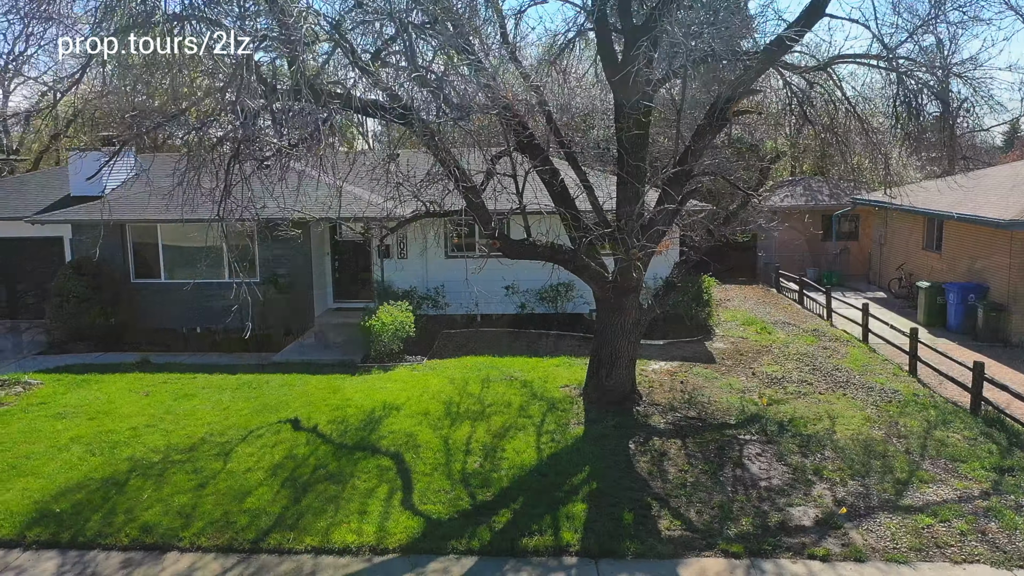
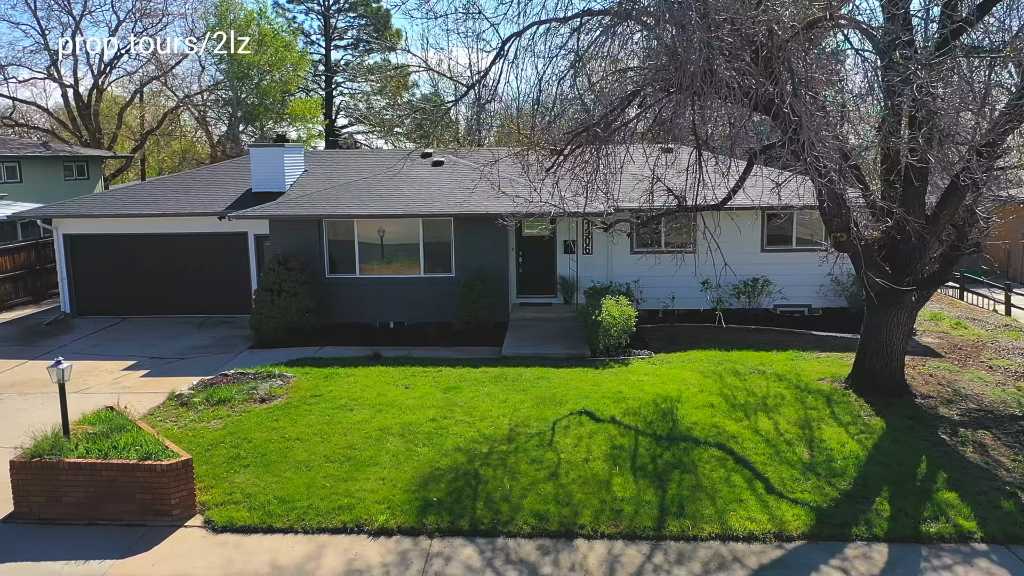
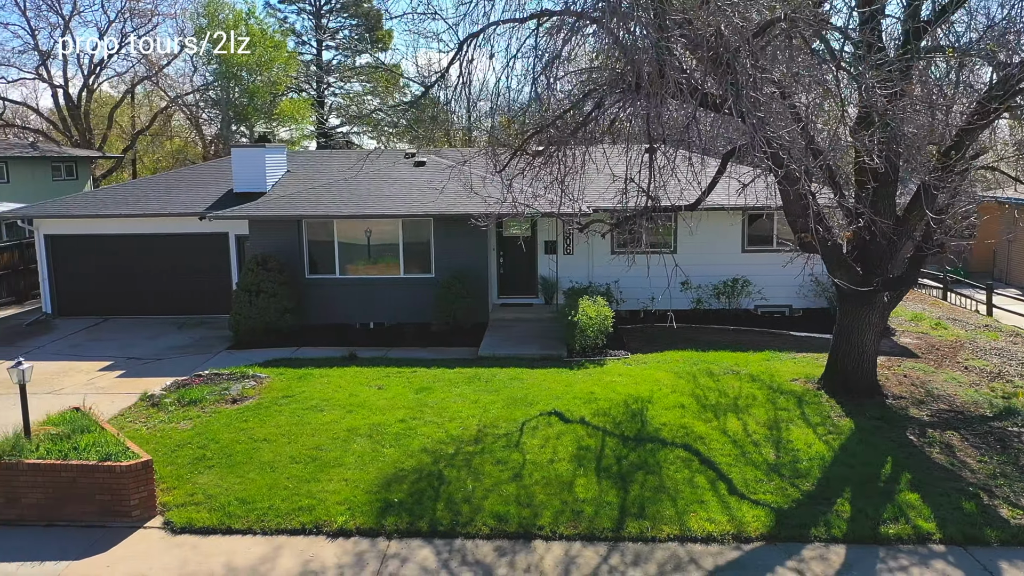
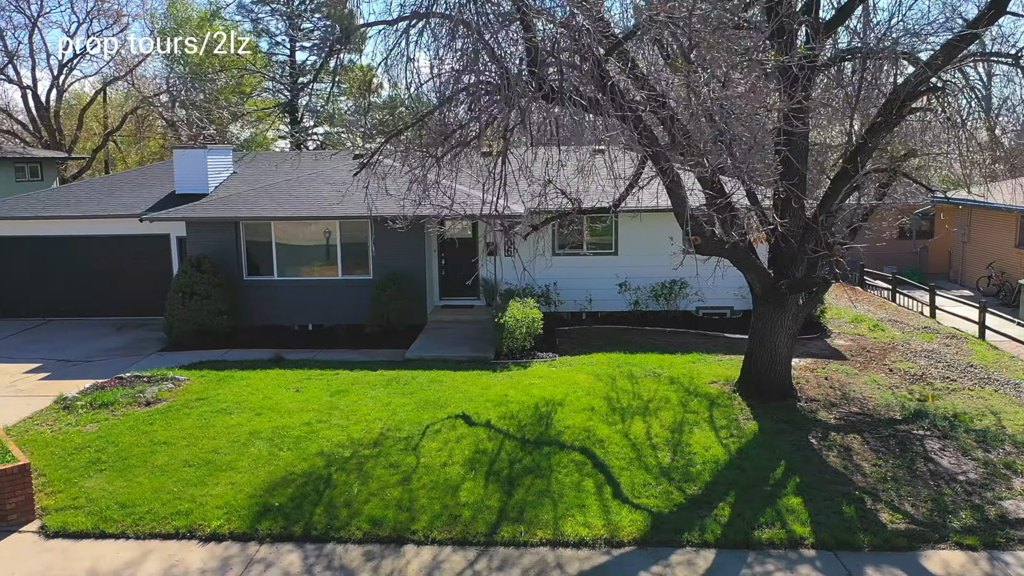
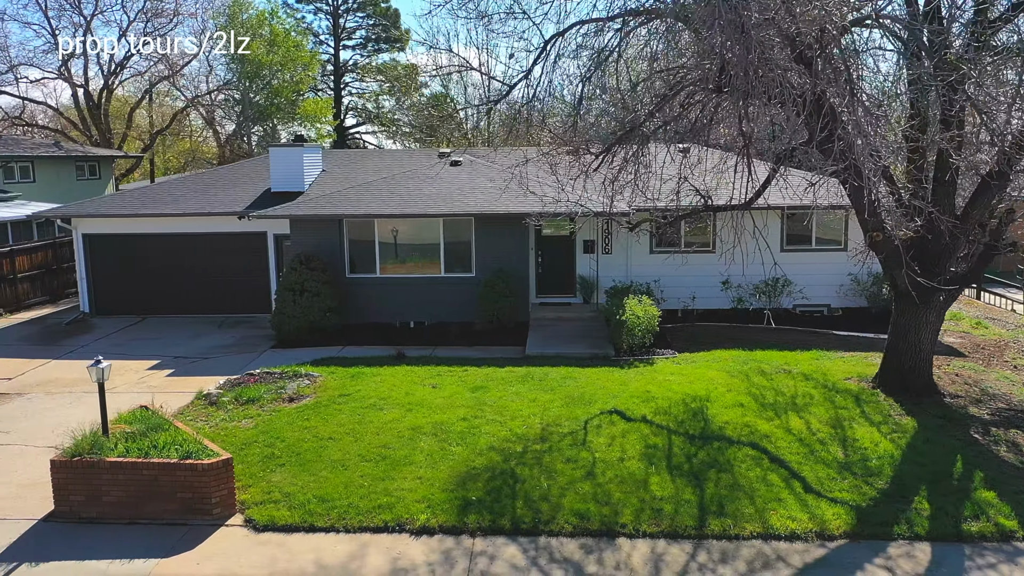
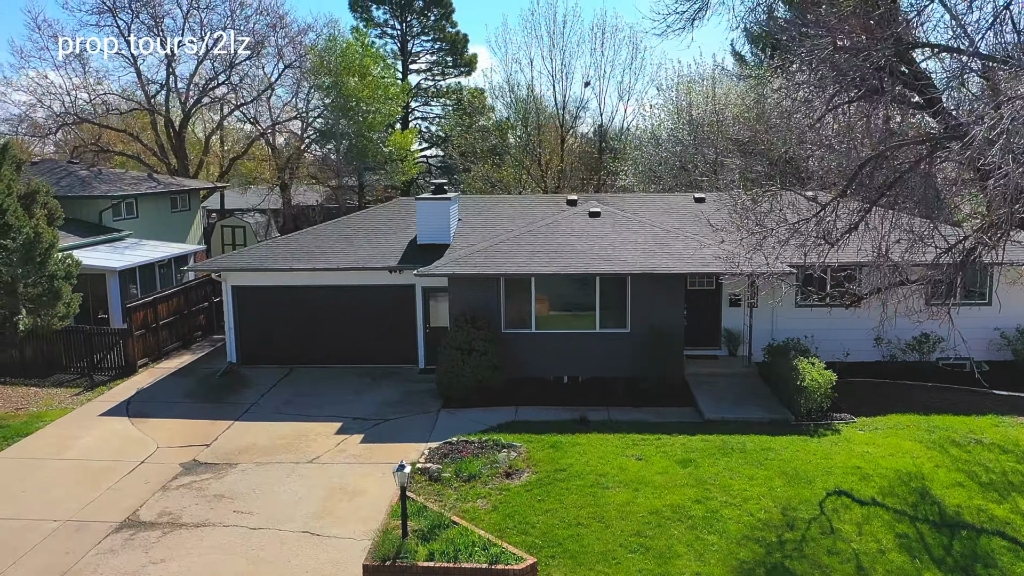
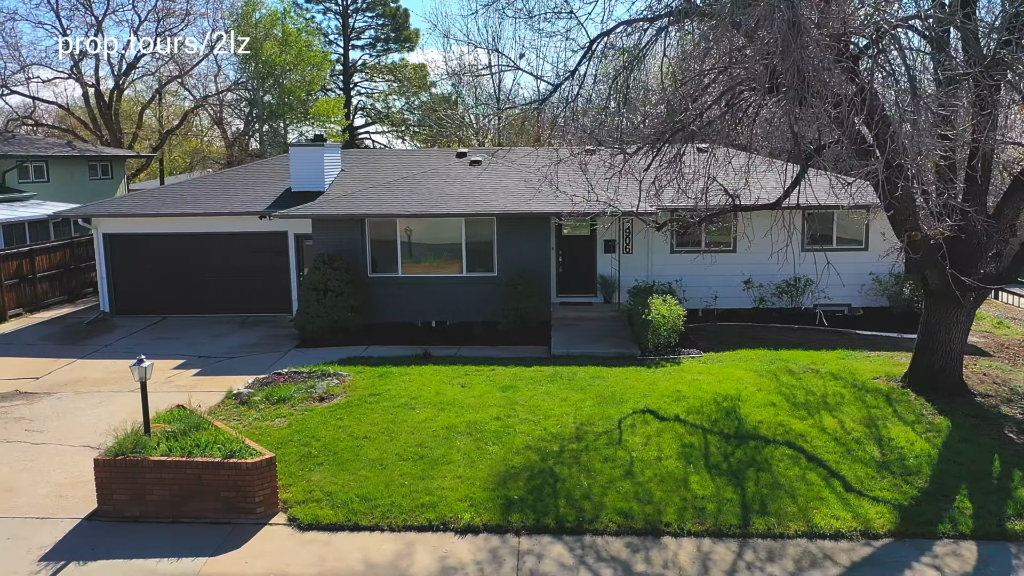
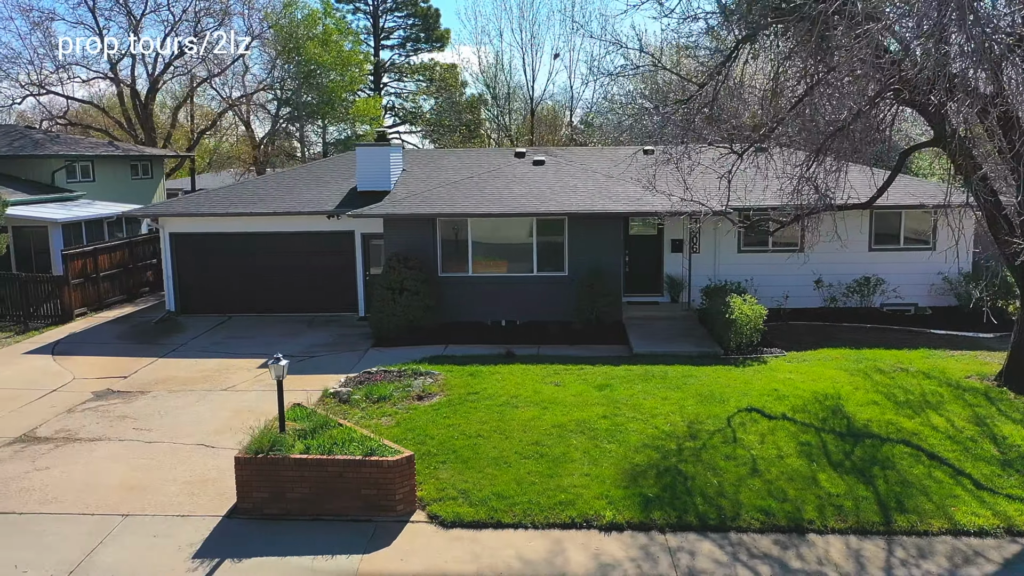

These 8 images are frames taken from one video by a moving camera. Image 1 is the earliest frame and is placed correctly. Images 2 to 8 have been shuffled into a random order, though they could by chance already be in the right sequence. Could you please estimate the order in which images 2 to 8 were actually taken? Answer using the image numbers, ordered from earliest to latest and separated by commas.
4, 3, 2, 5, 7, 8, 6
